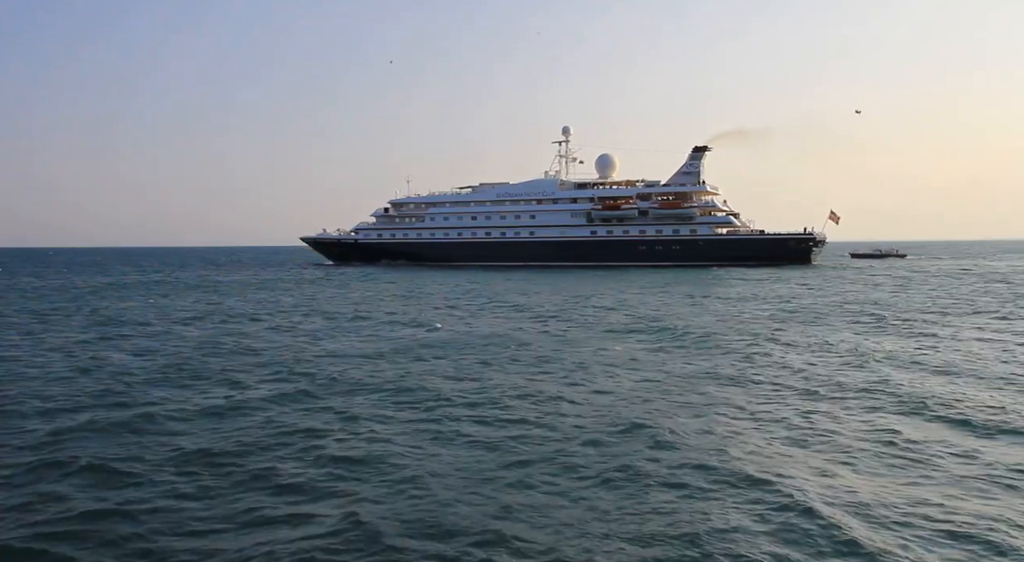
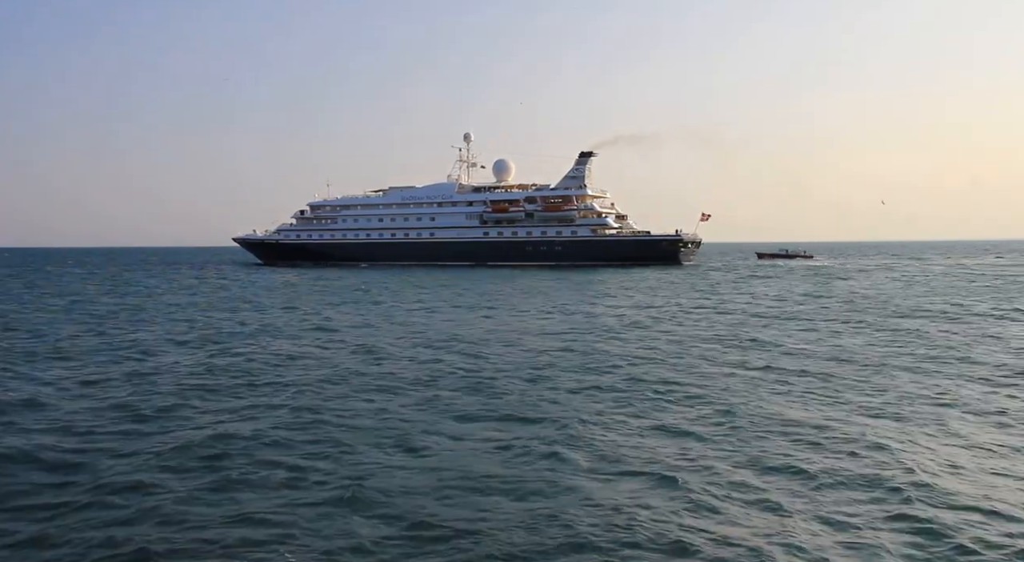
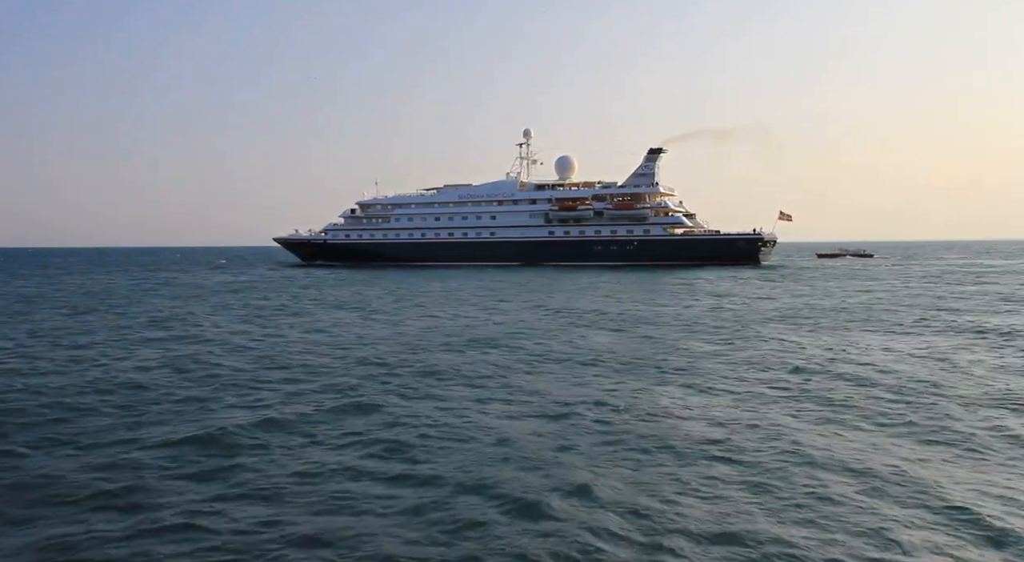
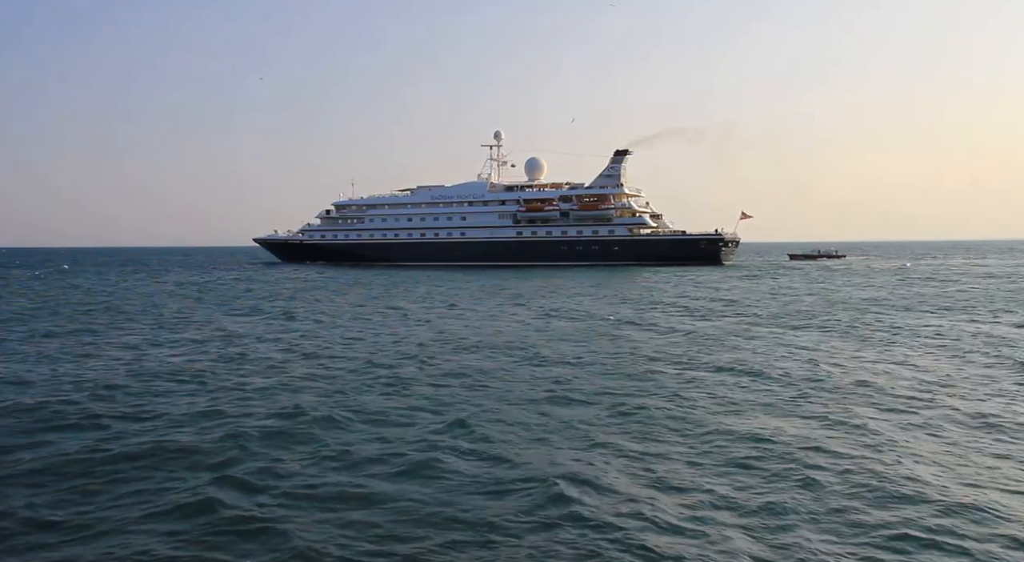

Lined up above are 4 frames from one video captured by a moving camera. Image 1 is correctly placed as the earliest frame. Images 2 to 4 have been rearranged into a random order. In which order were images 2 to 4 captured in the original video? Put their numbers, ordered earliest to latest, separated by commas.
3, 4, 2
